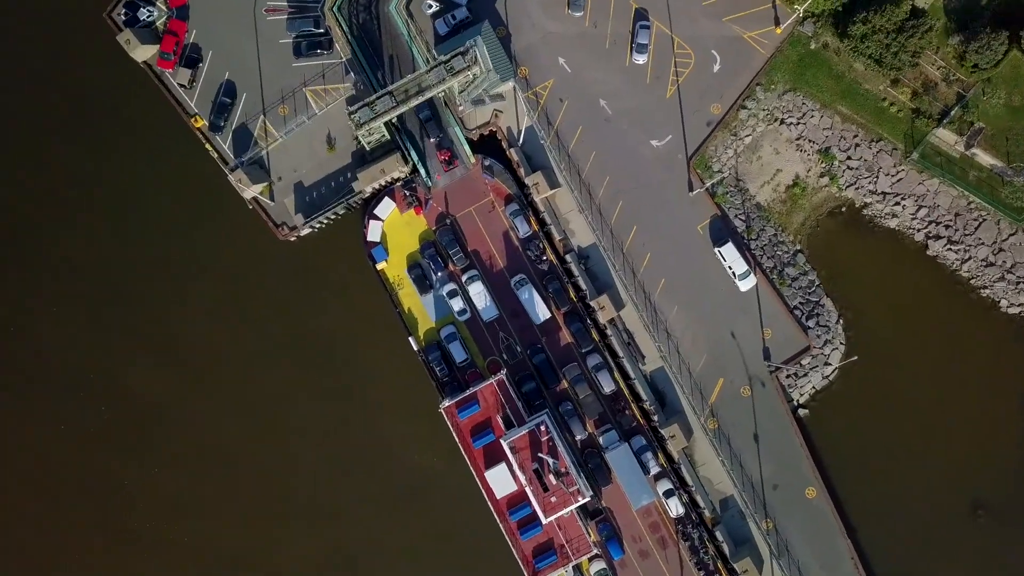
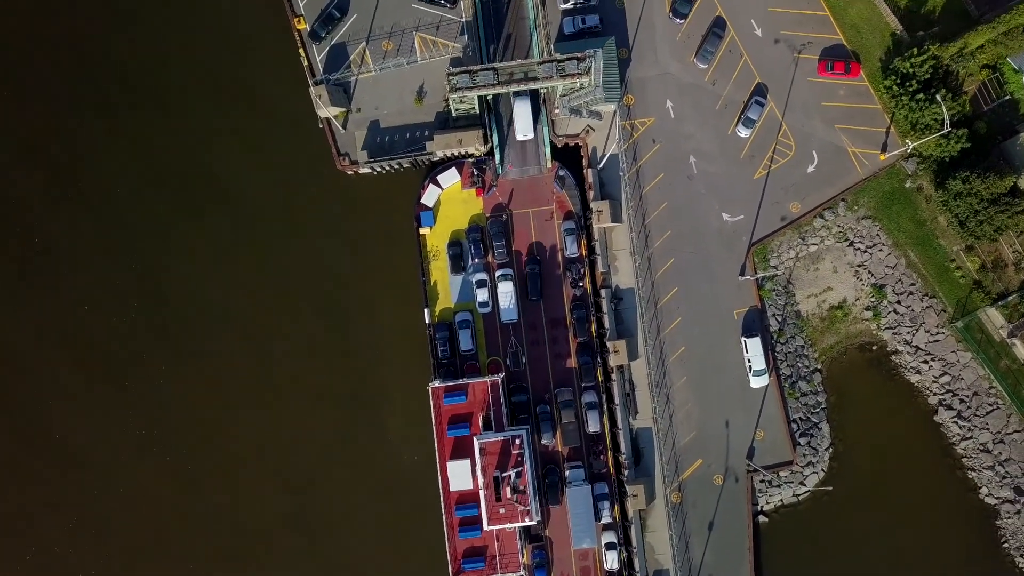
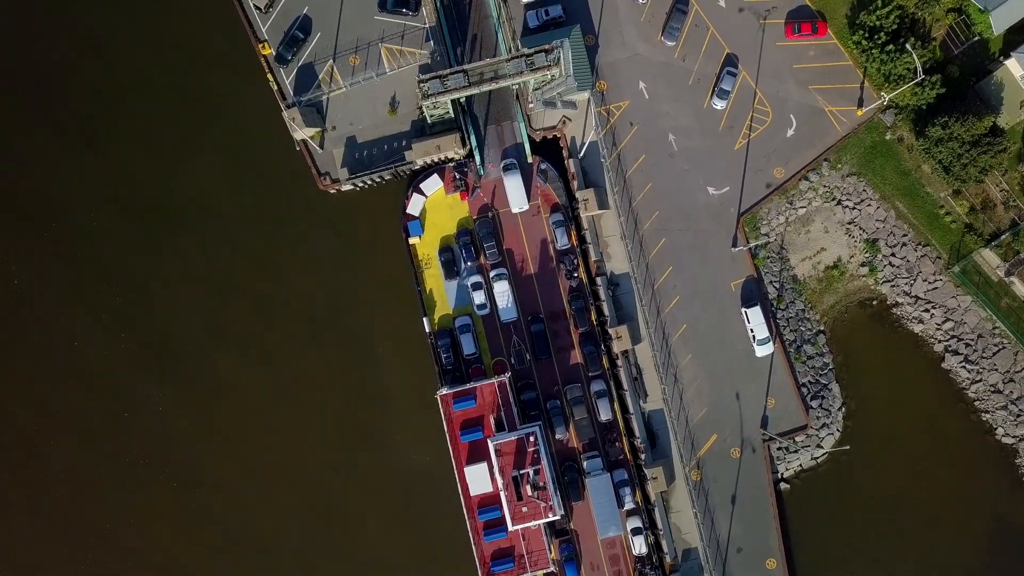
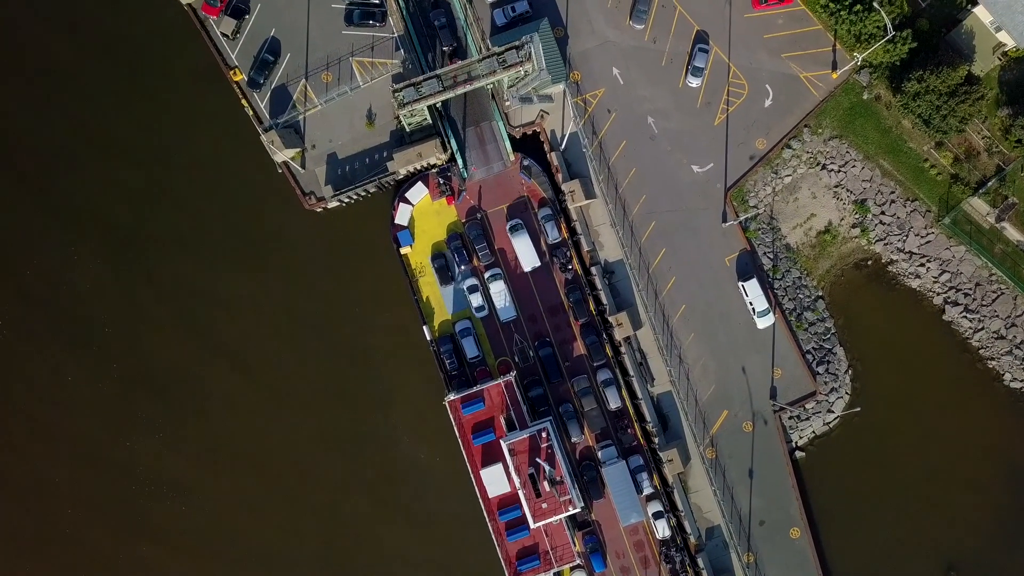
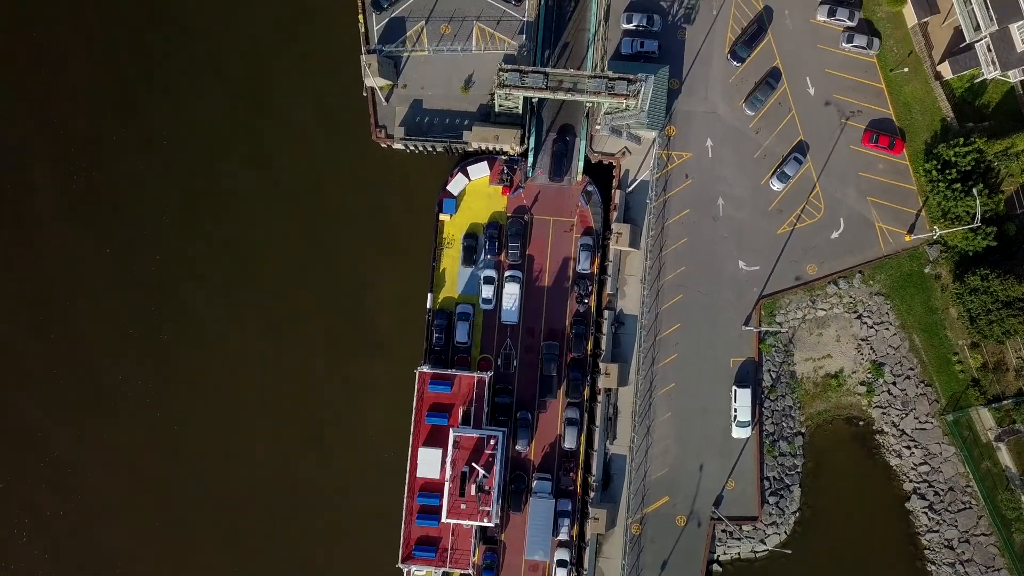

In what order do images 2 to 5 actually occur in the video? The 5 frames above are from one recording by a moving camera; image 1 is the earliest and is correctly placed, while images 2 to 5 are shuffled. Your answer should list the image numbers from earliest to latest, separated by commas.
4, 3, 2, 5
